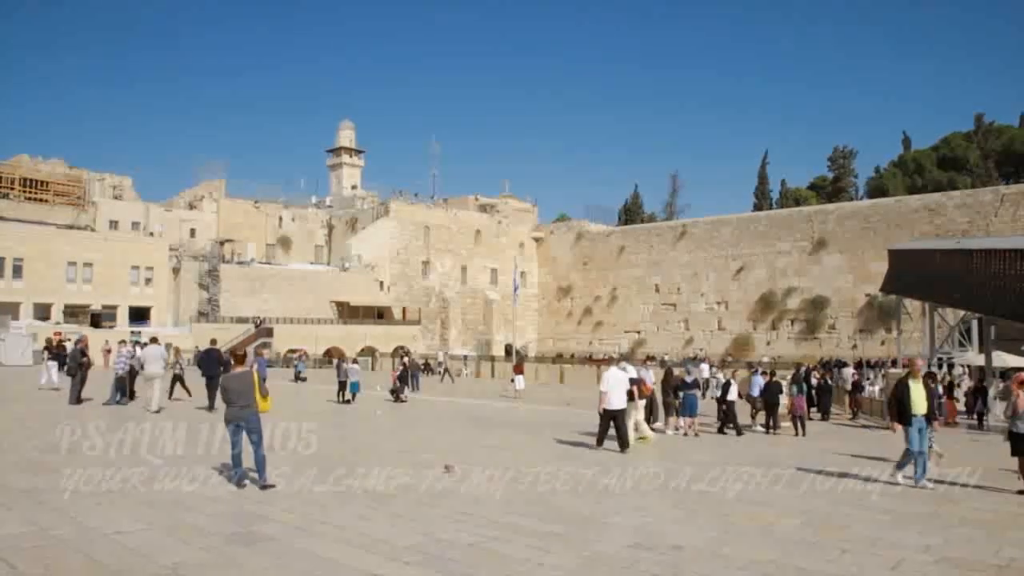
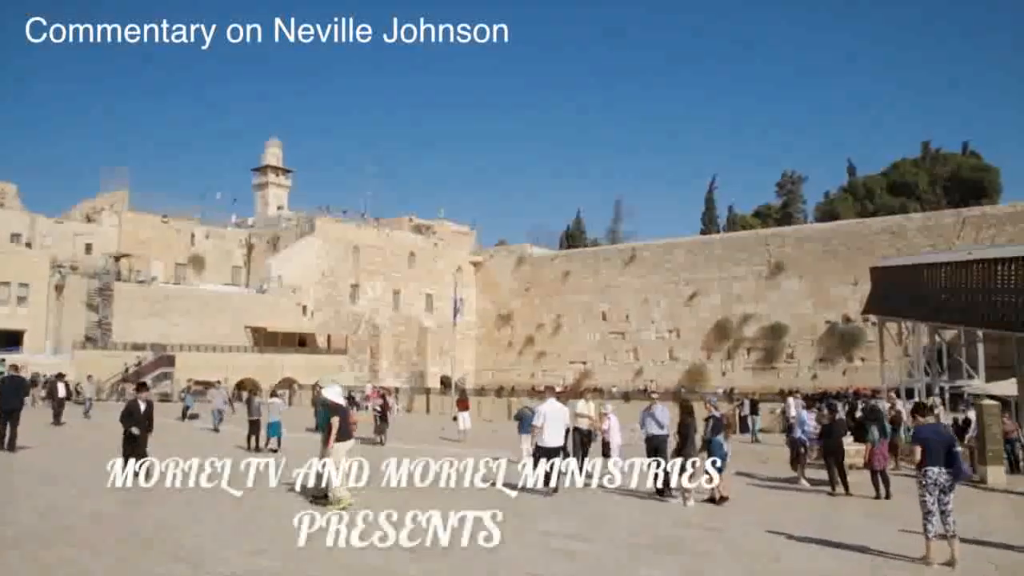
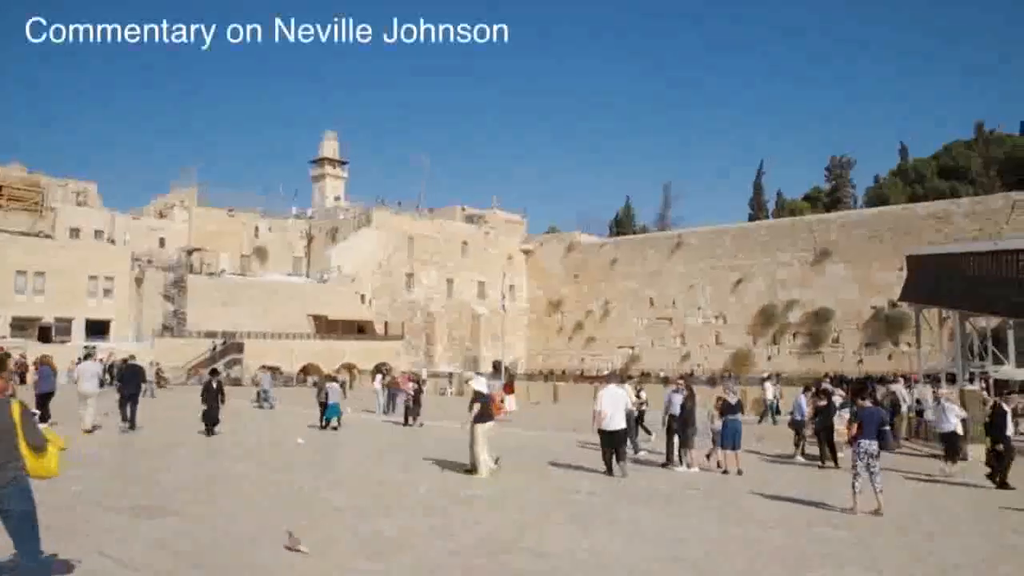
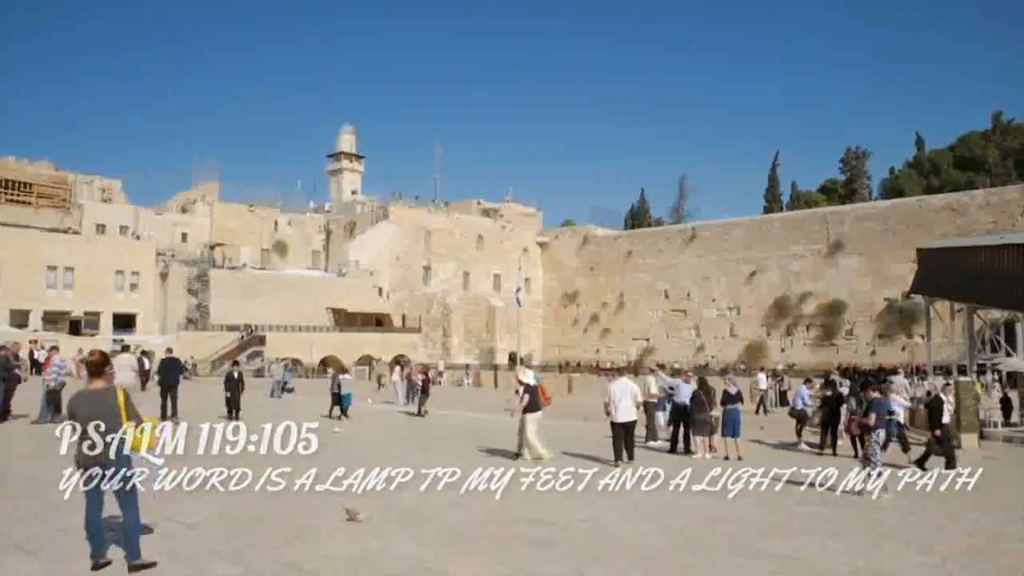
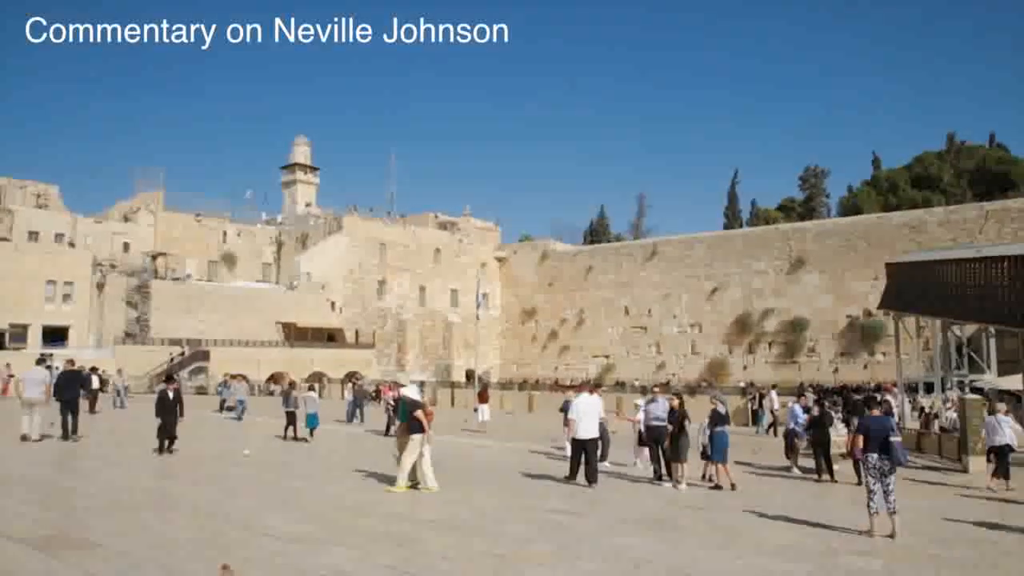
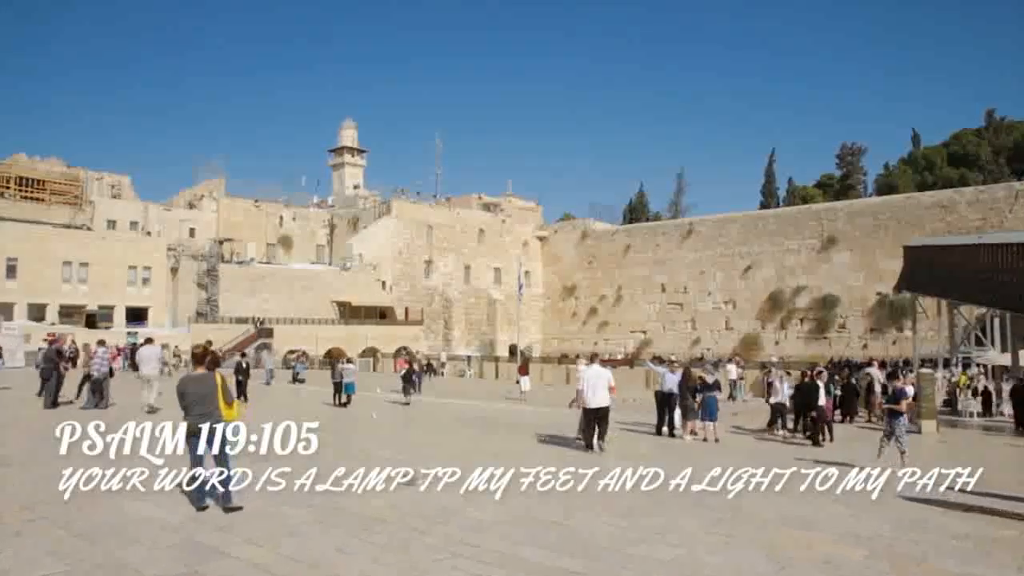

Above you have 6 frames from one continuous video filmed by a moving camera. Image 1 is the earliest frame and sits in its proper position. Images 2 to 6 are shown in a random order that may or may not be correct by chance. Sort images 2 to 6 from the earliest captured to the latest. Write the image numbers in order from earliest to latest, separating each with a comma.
6, 4, 3, 5, 2
